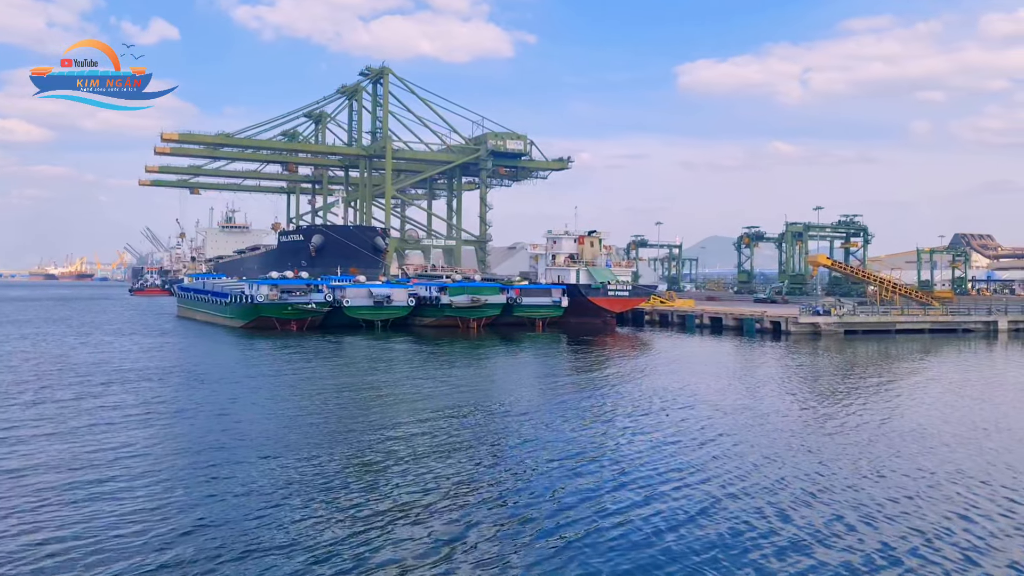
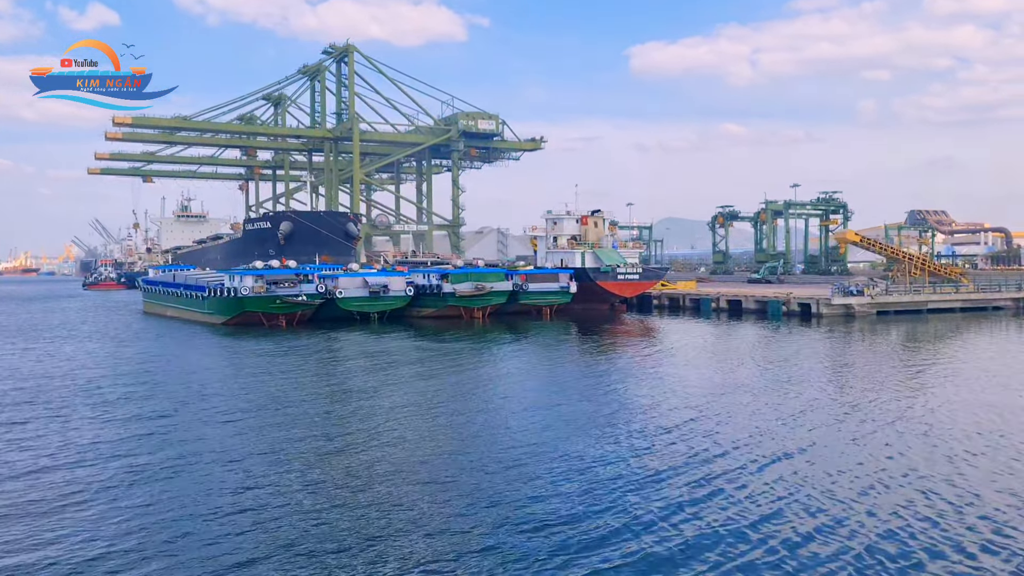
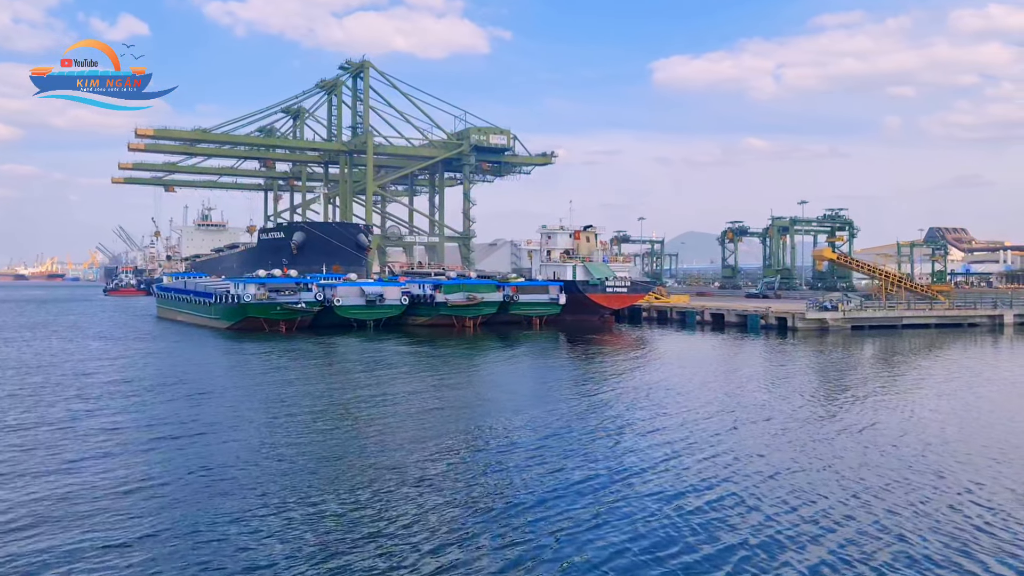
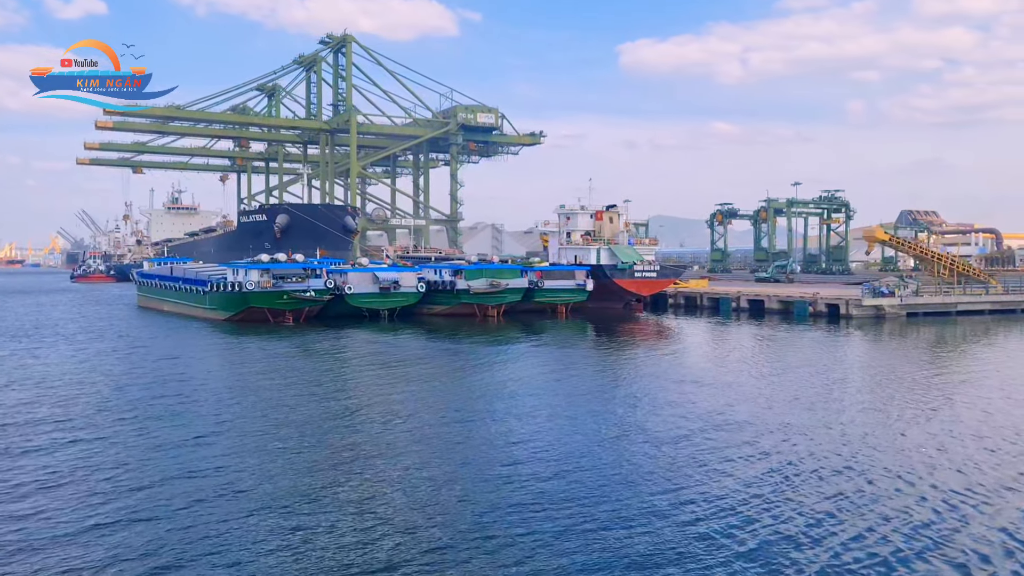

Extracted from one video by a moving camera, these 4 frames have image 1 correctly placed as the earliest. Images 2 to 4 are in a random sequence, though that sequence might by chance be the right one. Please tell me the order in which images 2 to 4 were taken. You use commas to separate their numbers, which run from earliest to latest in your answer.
3, 2, 4
